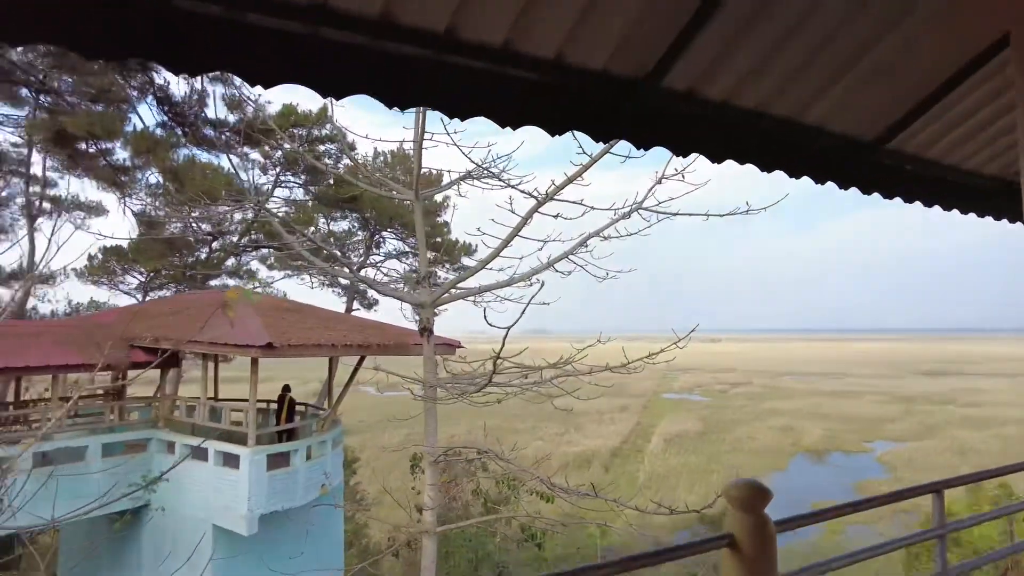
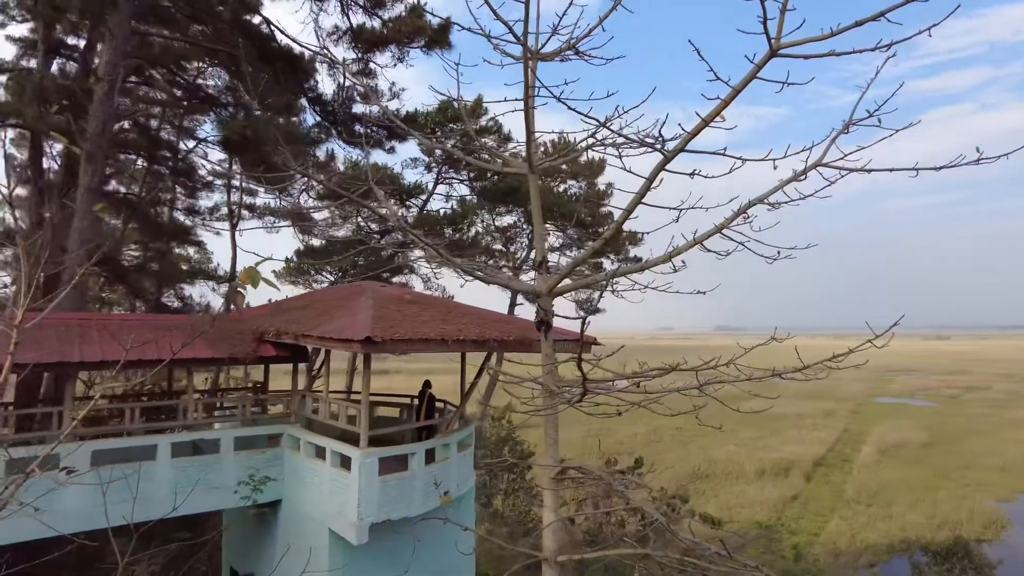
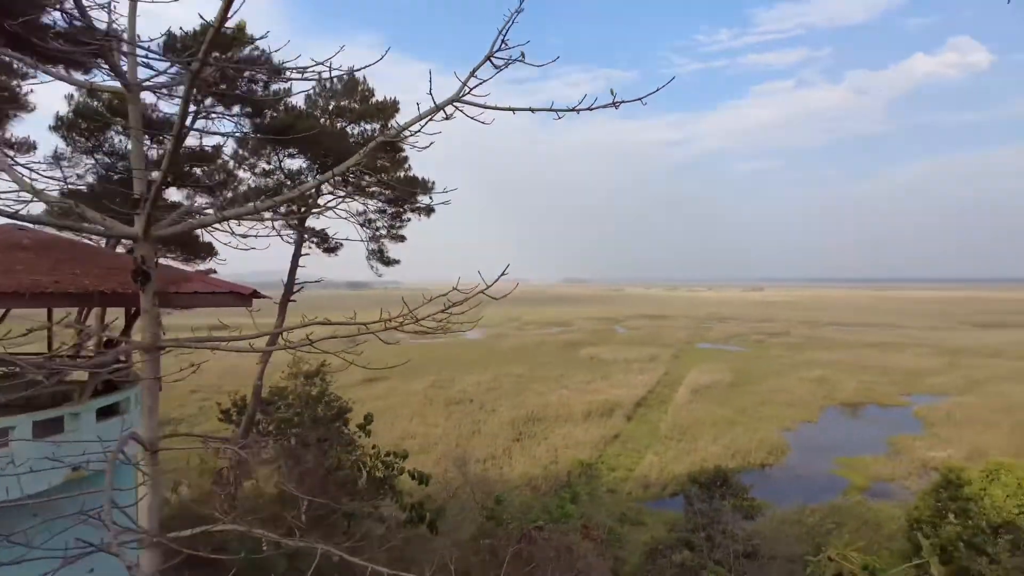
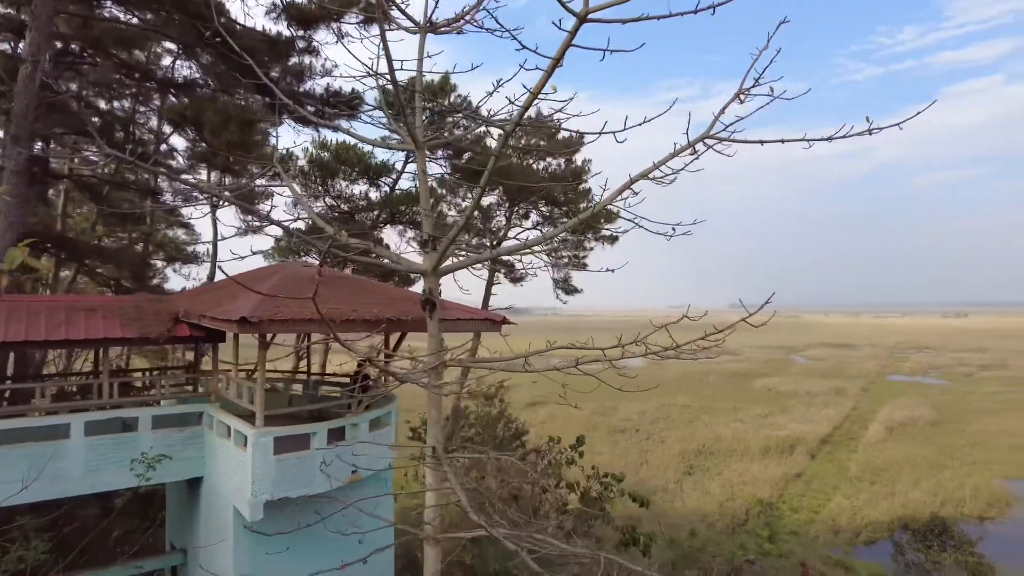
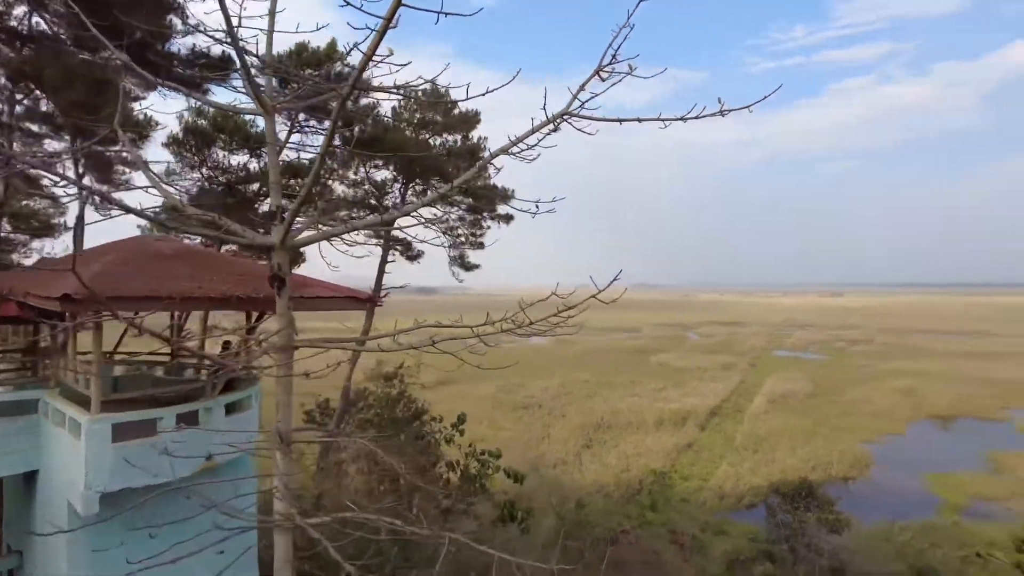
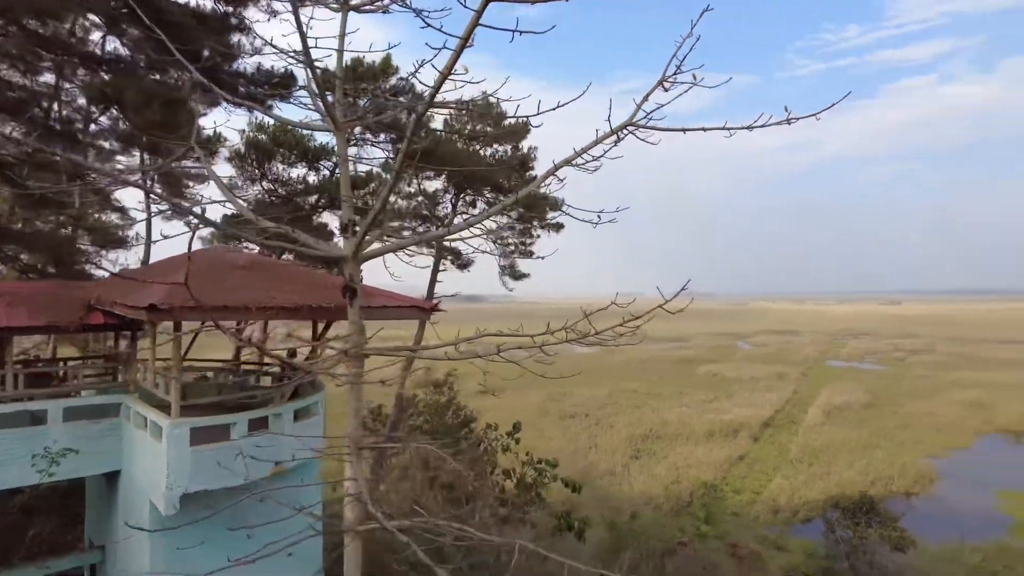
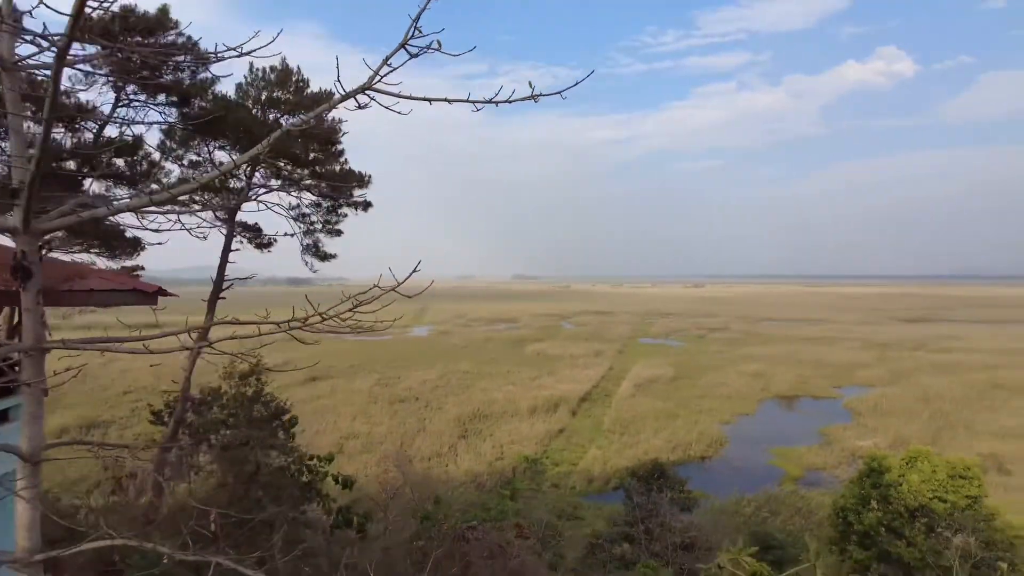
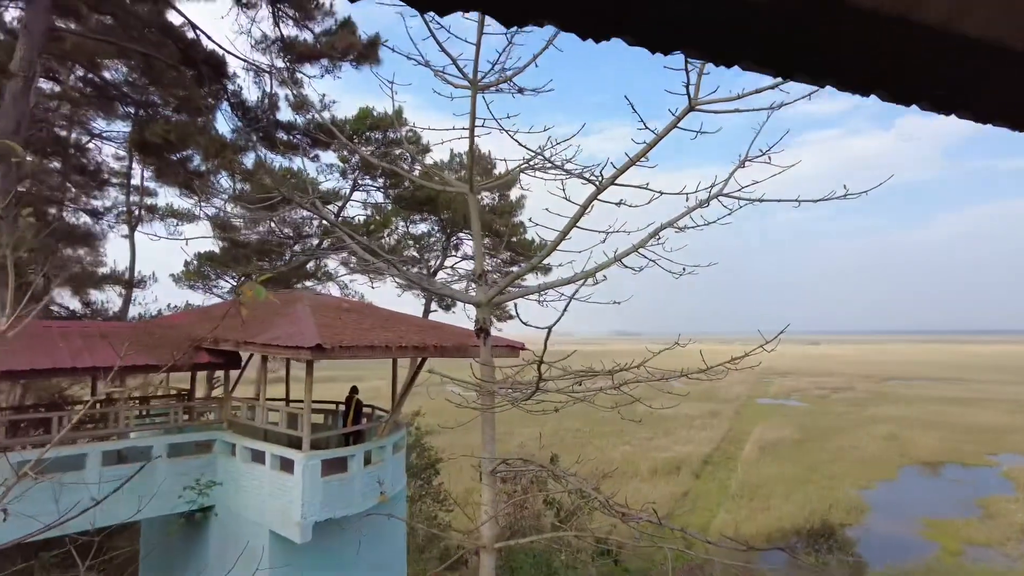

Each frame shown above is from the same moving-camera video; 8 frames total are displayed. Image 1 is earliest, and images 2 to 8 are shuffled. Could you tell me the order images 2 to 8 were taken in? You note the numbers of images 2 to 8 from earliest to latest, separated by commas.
8, 2, 4, 6, 5, 3, 7
